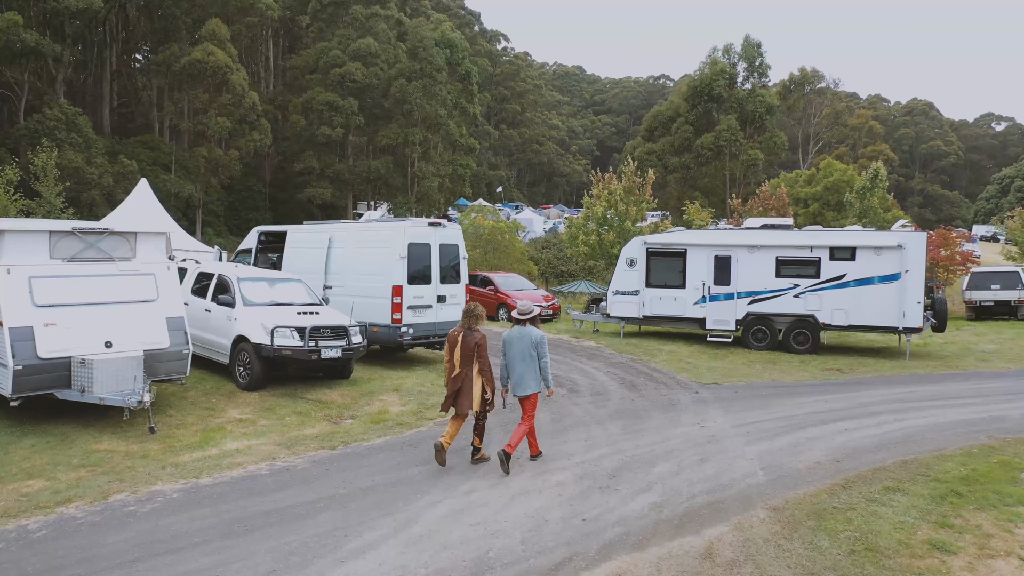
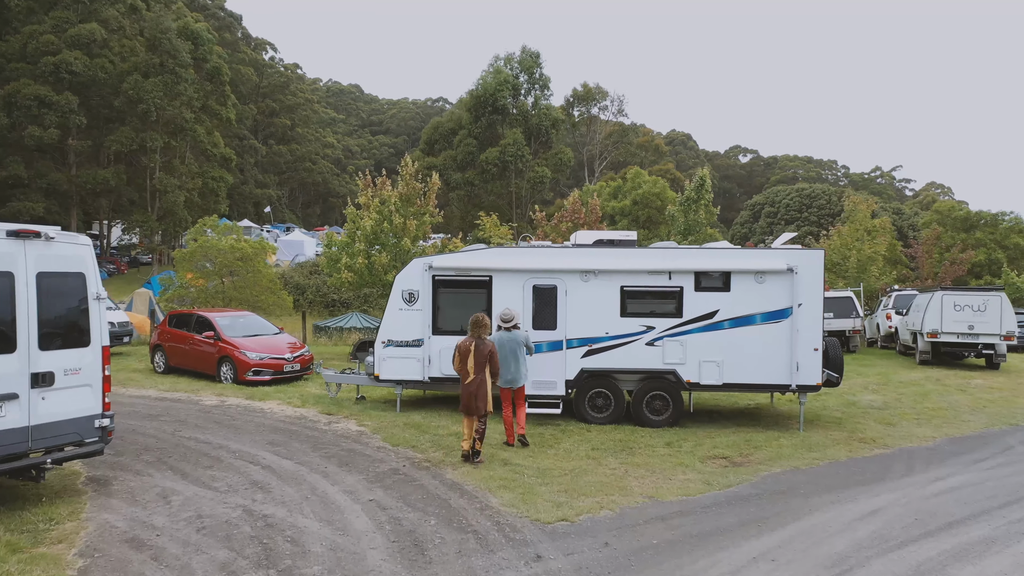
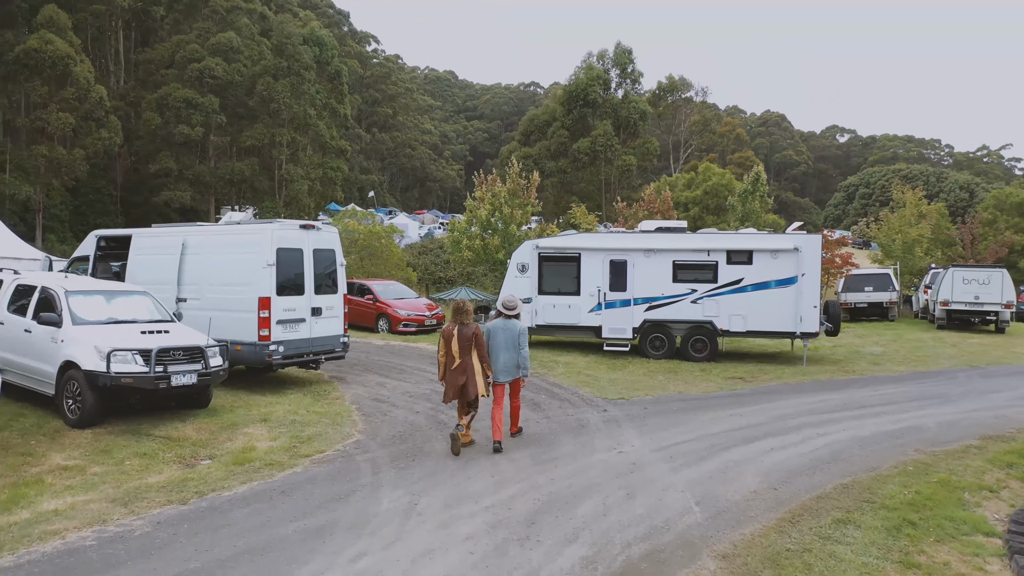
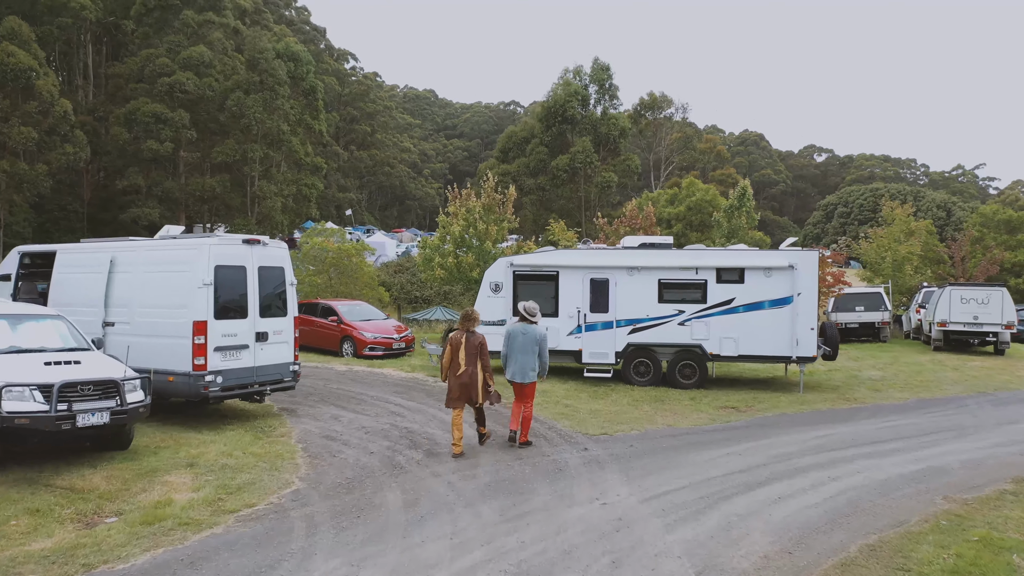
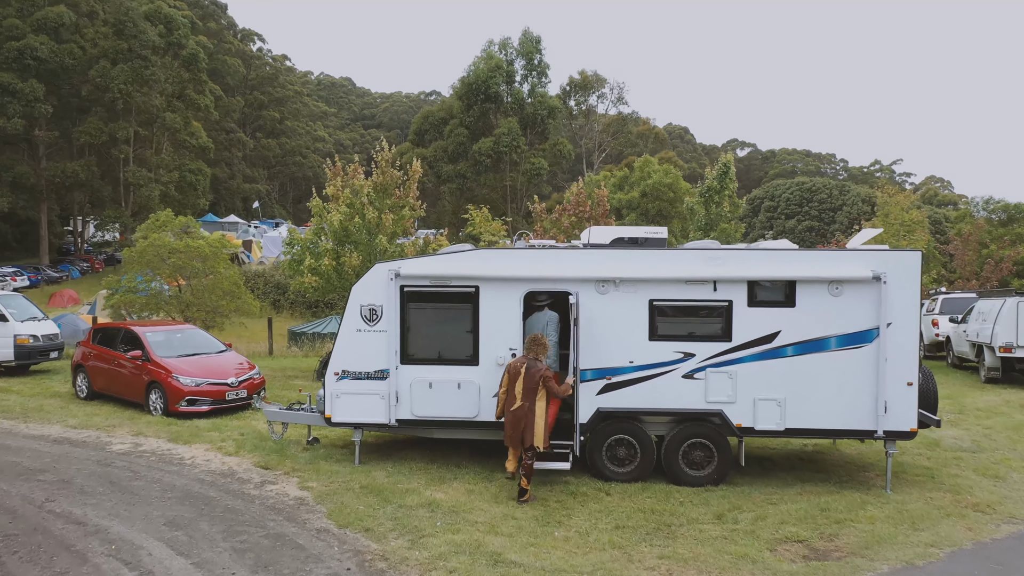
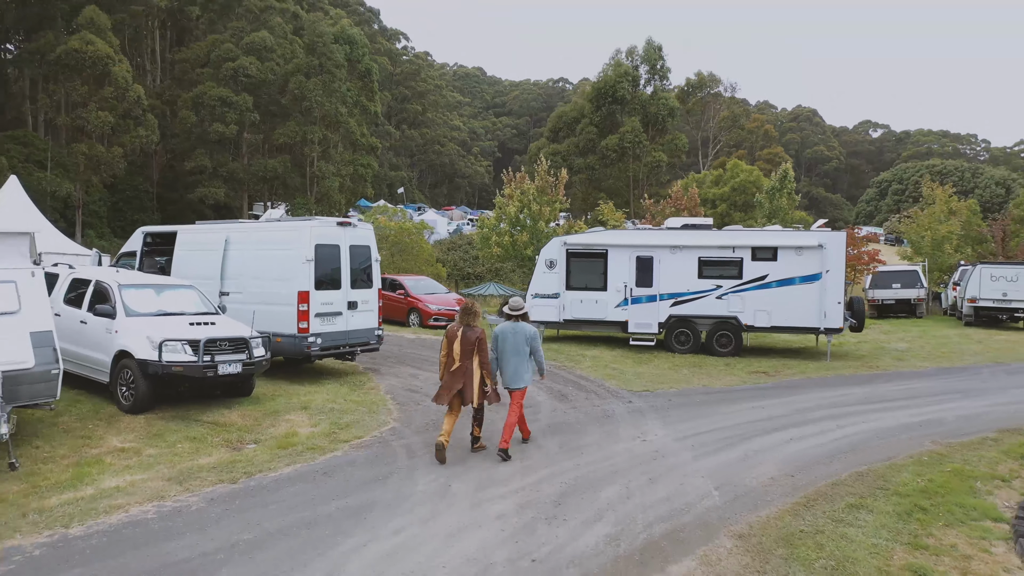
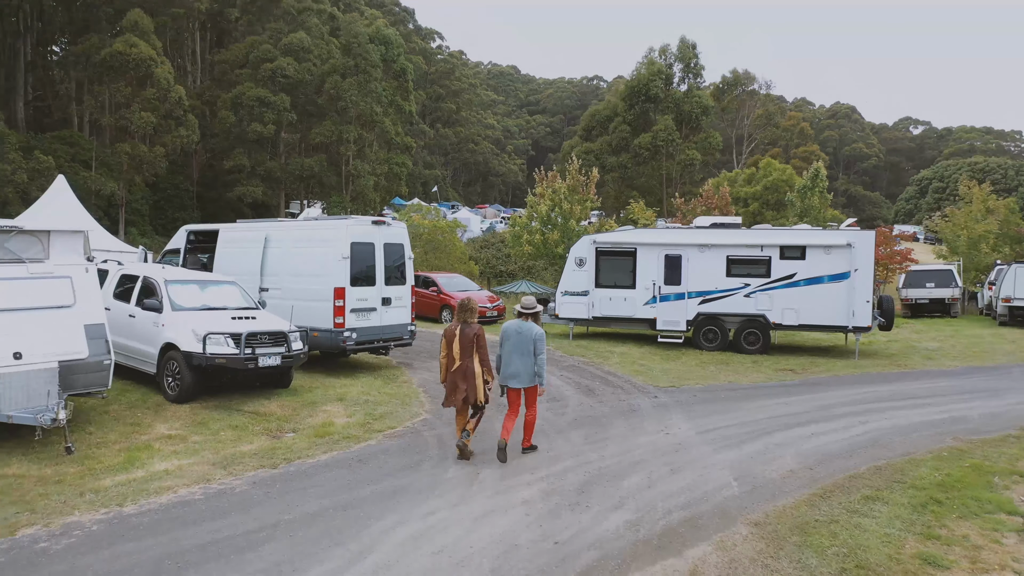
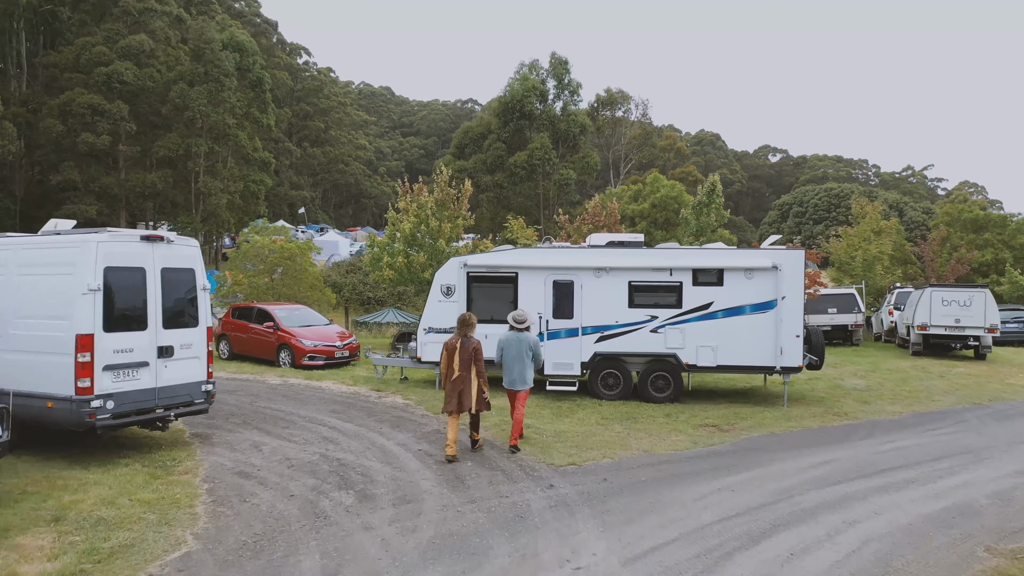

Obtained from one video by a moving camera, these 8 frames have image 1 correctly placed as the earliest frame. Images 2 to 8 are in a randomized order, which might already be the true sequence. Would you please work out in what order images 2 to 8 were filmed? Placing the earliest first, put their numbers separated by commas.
7, 6, 3, 4, 8, 2, 5
